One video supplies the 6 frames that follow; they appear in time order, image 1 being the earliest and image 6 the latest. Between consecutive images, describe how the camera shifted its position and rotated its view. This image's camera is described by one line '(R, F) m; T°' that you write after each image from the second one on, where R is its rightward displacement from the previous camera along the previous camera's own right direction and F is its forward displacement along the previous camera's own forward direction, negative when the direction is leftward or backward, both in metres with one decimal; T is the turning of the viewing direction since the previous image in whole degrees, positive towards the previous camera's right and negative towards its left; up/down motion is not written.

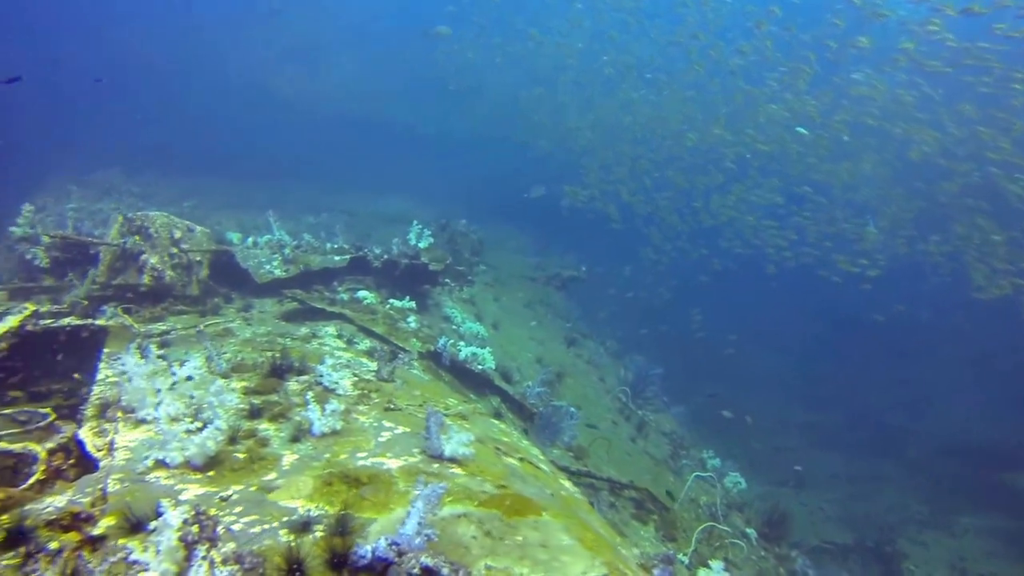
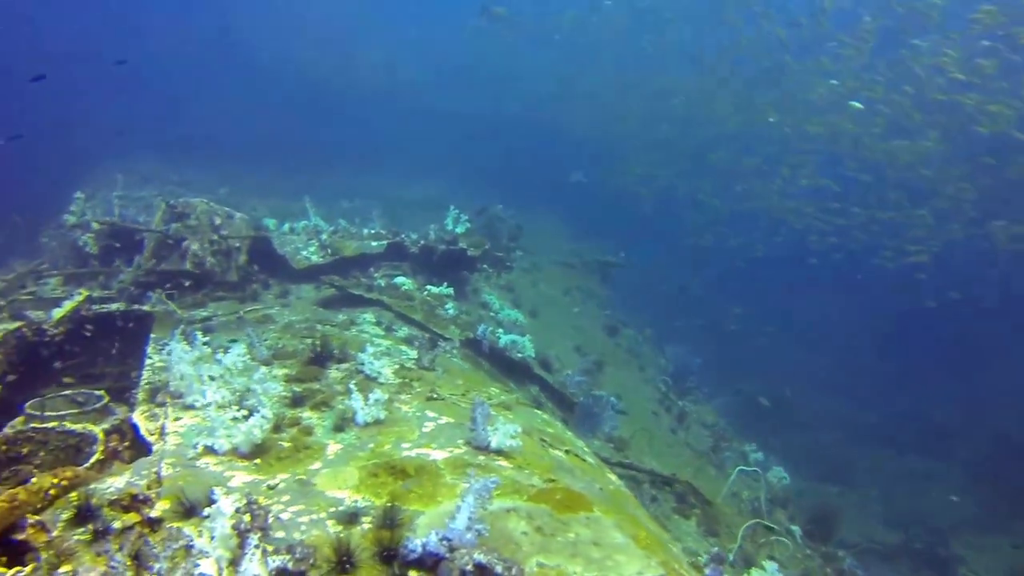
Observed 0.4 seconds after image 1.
(-0.2, +0.2) m; -3°
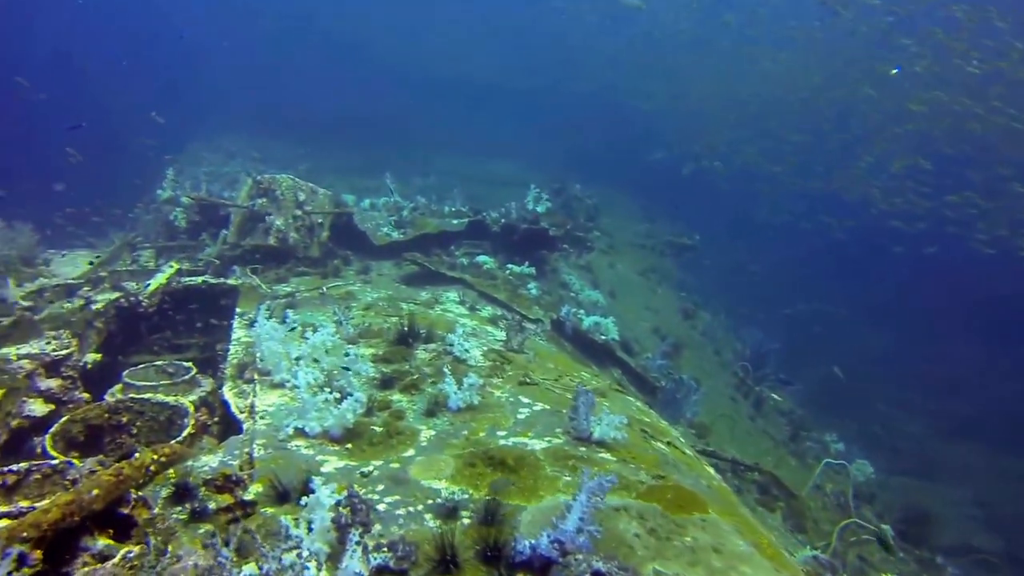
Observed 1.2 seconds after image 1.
(-0.3, +0.5) m; -5°
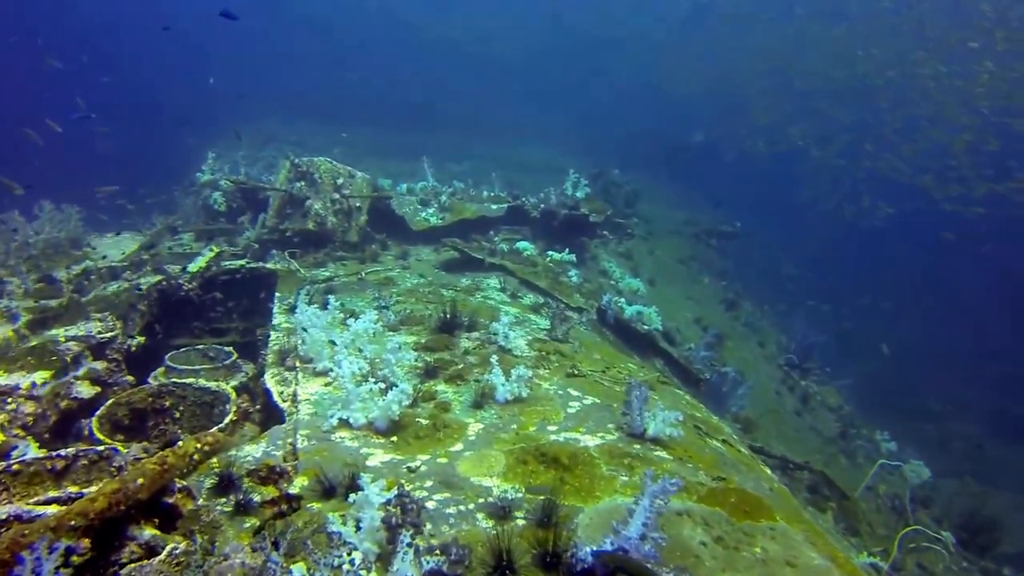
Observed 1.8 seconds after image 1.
(-0.2, +0.3) m; -2°
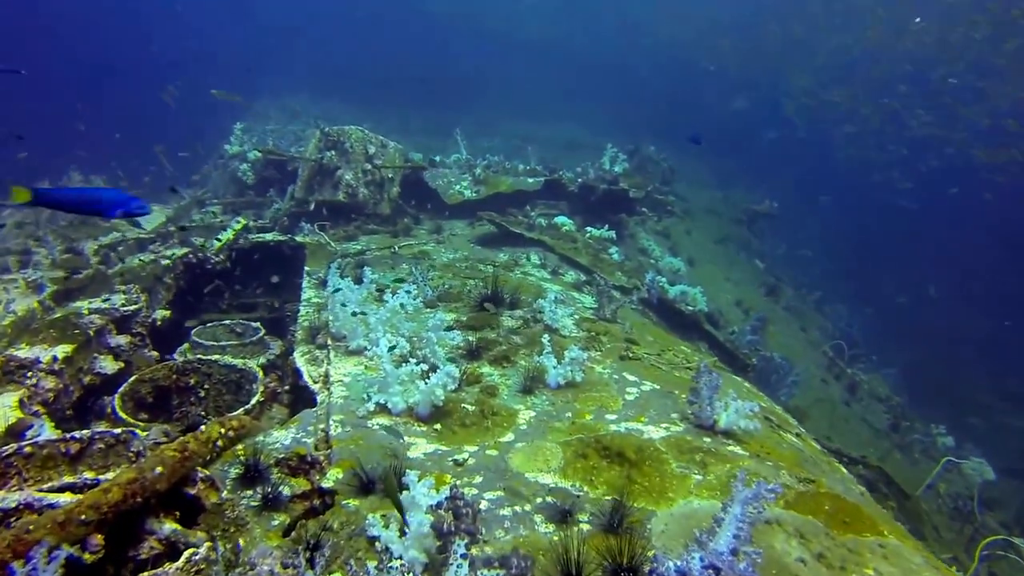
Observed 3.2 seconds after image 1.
(-0.2, +0.6) m; -2°
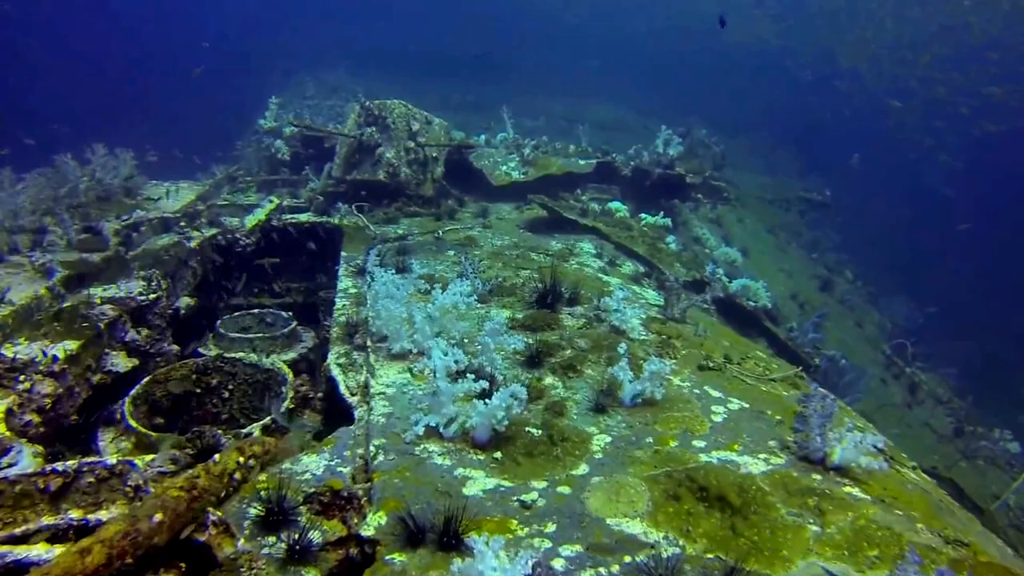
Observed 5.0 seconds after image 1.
(-0.3, +0.8) m; -3°
